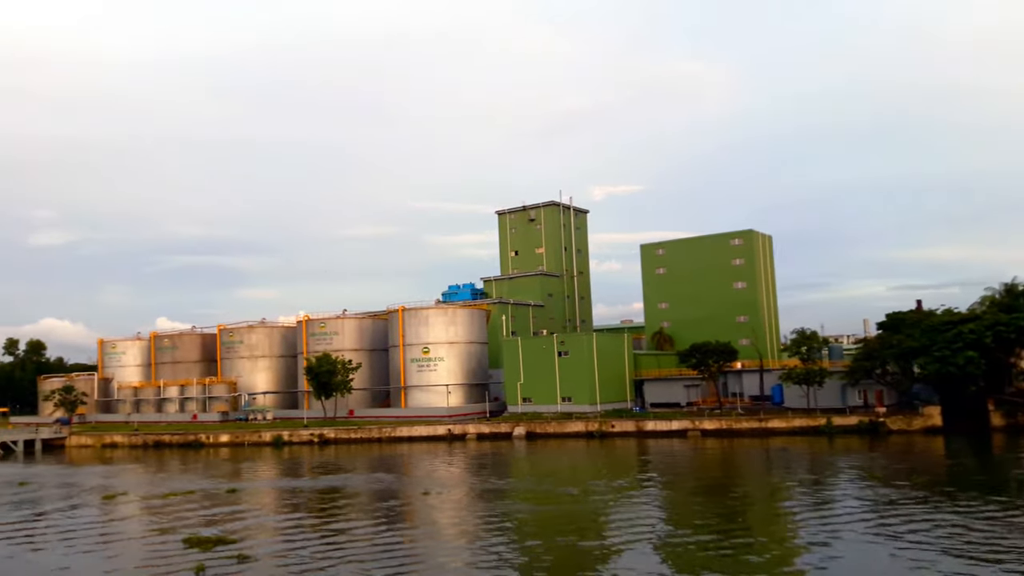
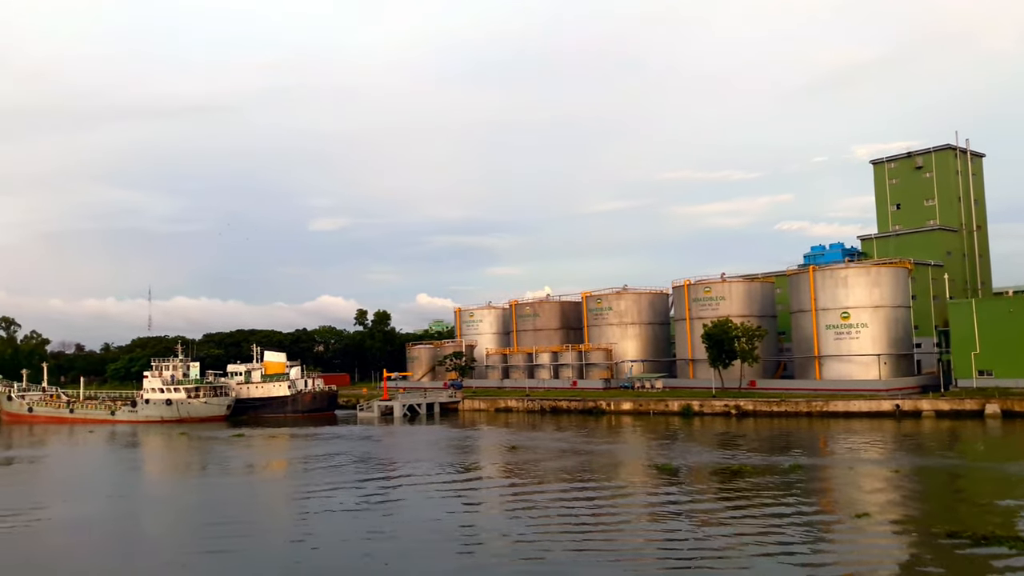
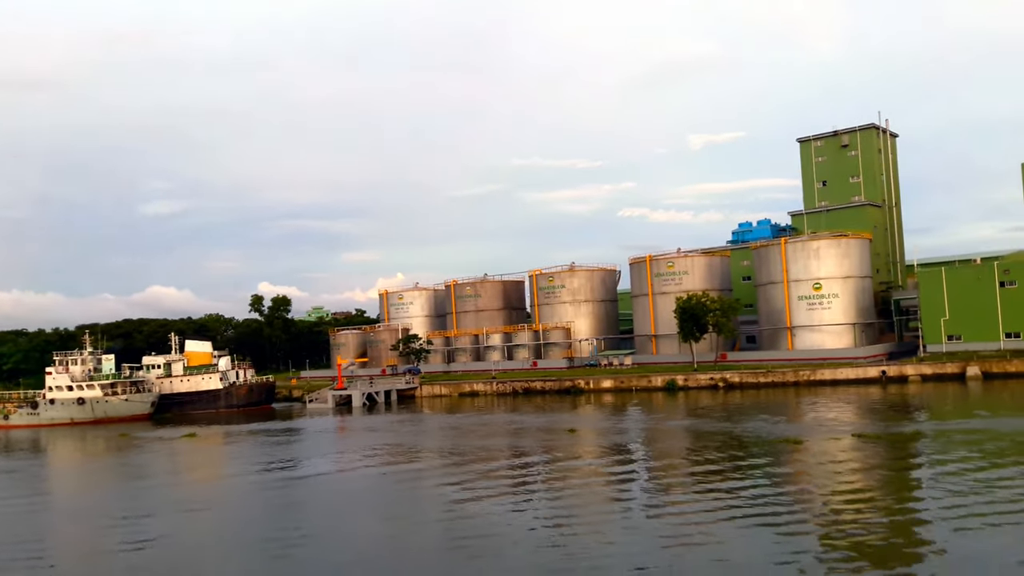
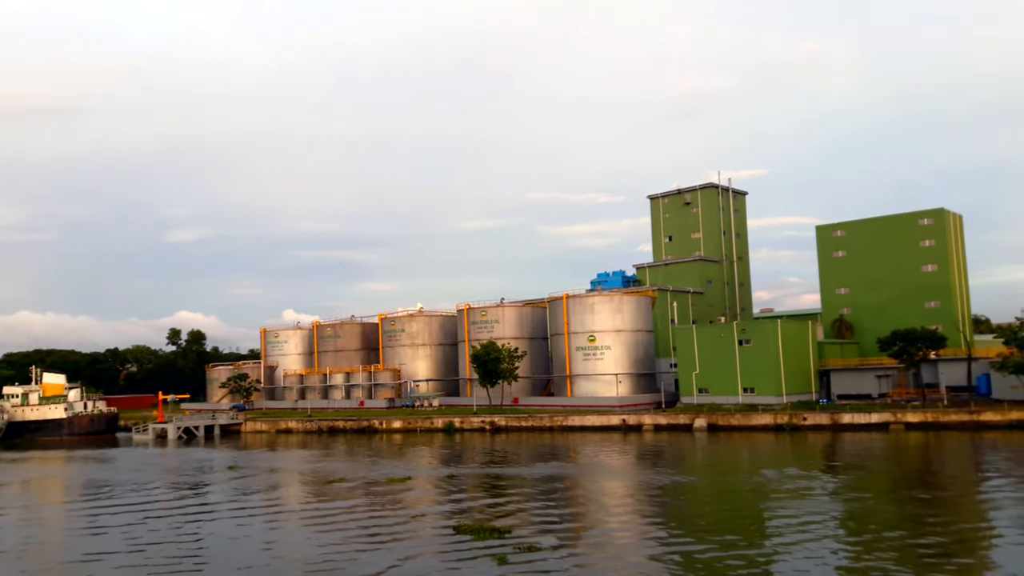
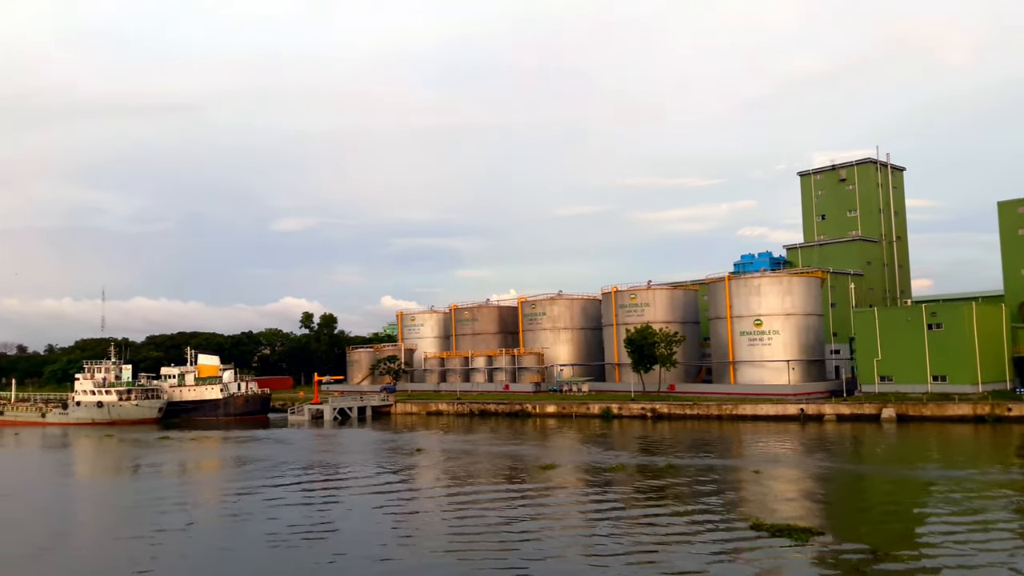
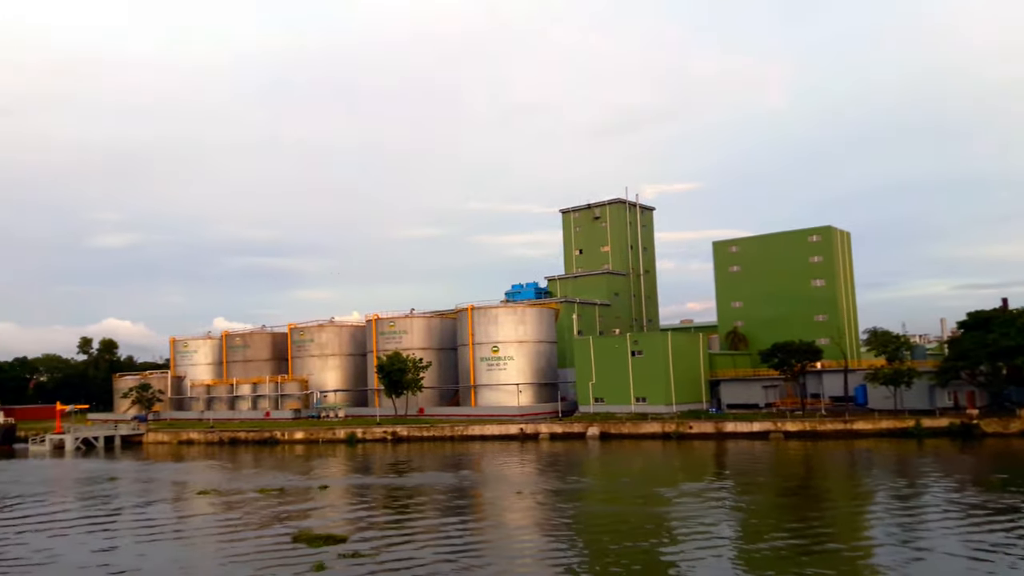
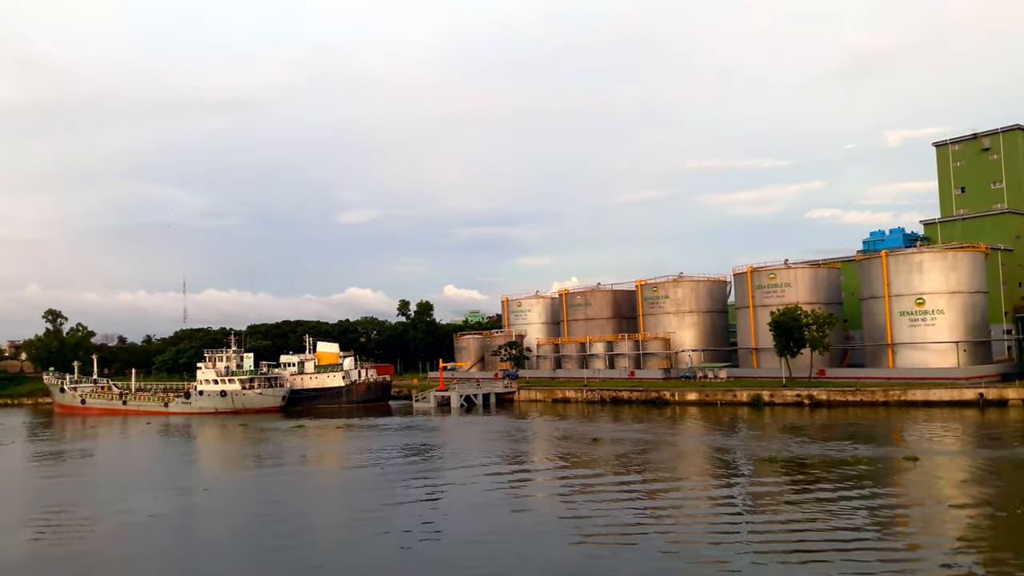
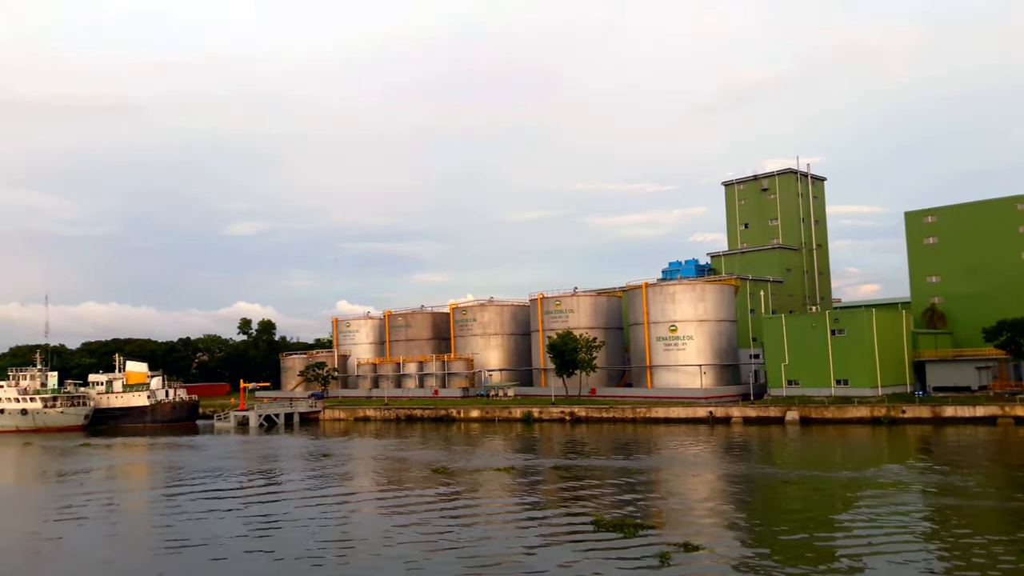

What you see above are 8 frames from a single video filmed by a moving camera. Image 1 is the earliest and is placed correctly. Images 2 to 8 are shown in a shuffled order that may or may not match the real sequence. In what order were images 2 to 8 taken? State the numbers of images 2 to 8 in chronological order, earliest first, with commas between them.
6, 4, 8, 5, 2, 7, 3
